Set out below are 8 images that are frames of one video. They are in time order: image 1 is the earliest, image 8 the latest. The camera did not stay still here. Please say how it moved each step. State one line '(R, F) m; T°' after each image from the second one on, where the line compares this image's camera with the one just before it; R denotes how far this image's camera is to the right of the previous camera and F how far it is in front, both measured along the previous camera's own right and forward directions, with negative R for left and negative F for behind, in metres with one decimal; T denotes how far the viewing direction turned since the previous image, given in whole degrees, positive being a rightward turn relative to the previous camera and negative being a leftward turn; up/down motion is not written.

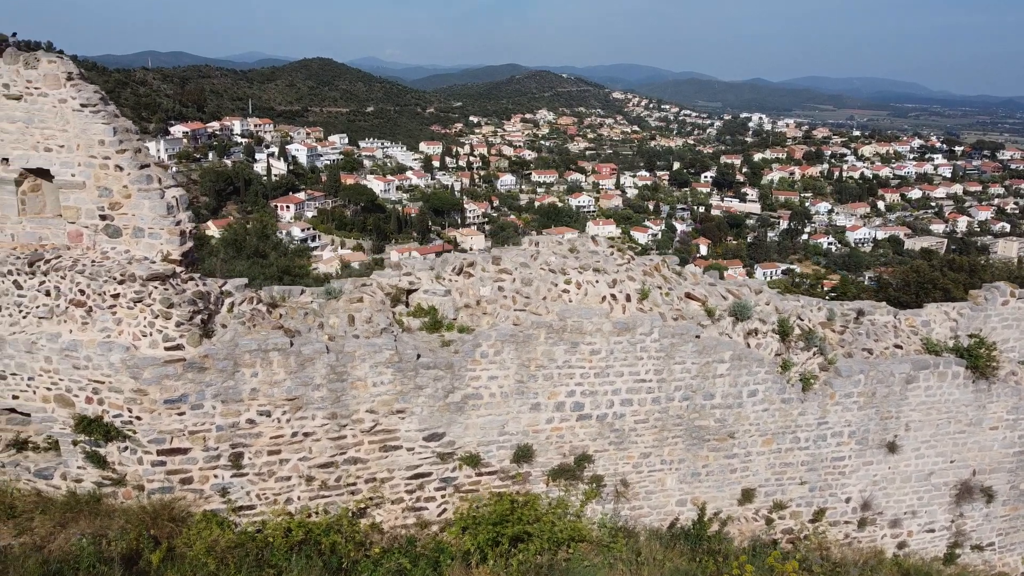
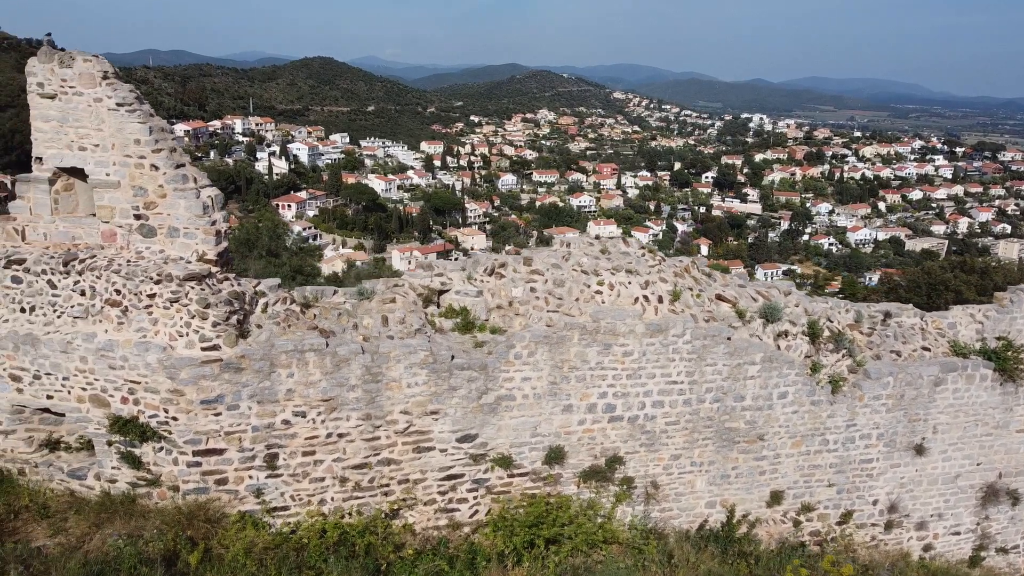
(-0.3, 0.0) m; 0°
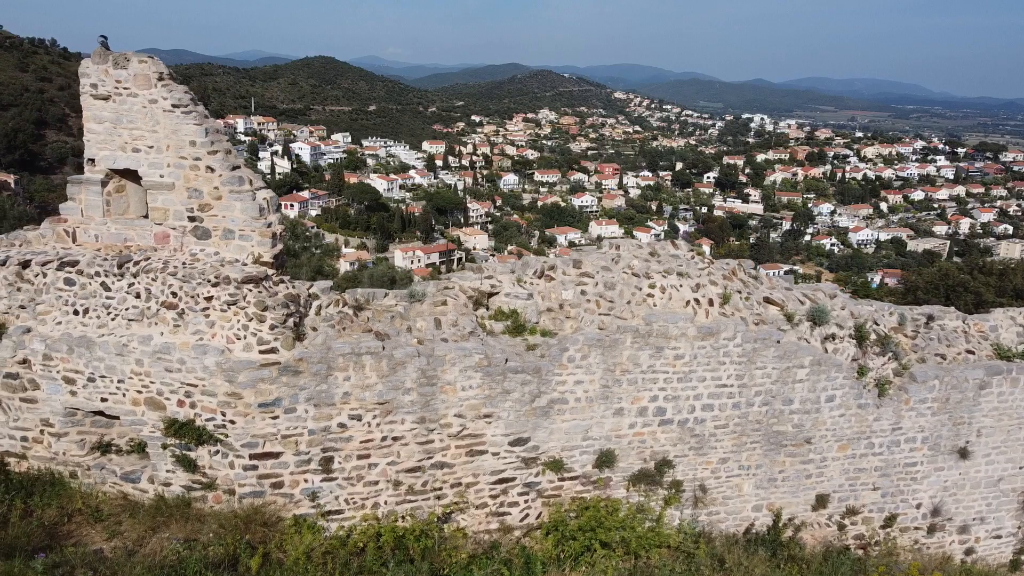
(-0.4, 0.0) m; 0°
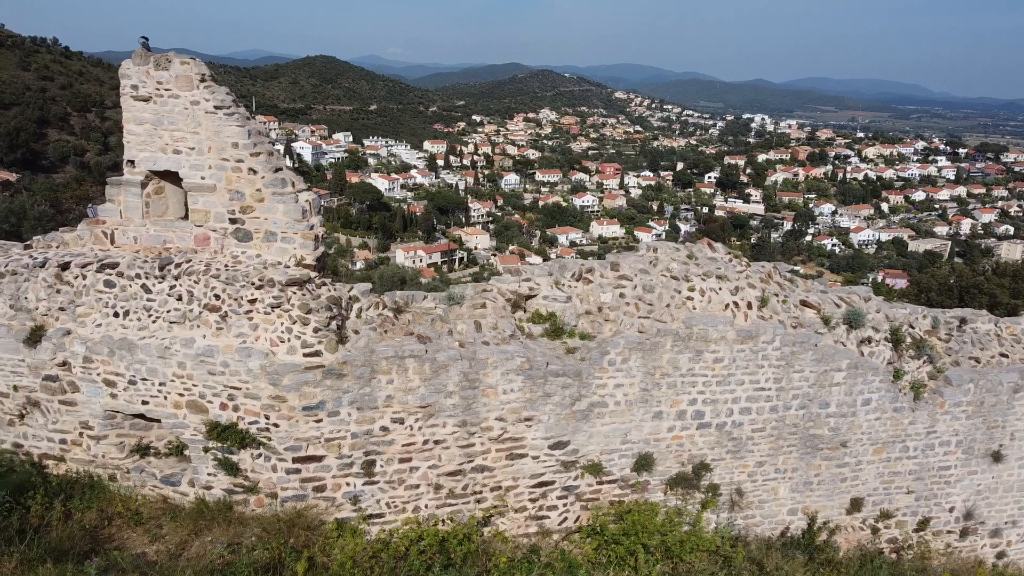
(-0.3, 0.0) m; 0°
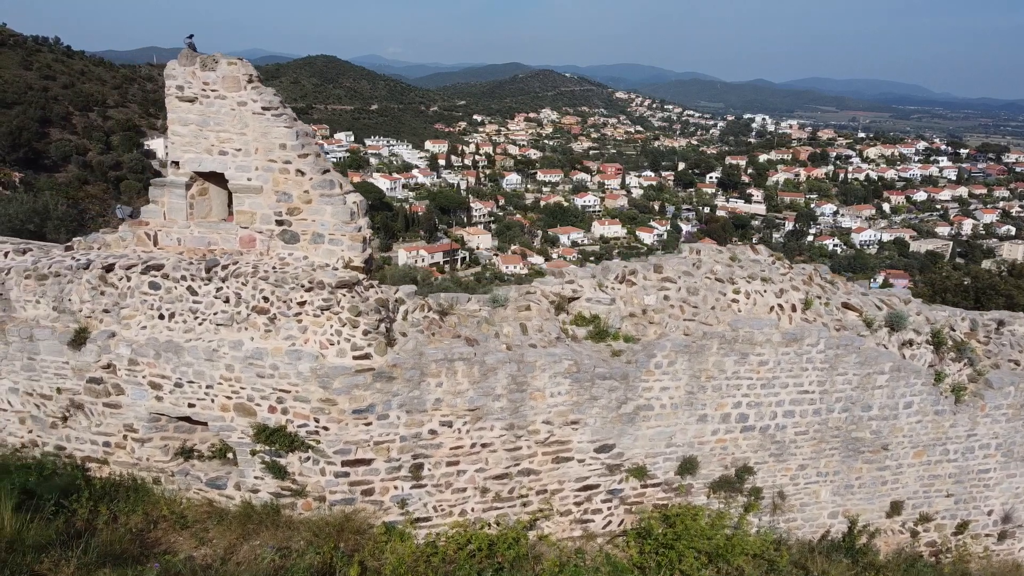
(-0.3, 0.0) m; 0°
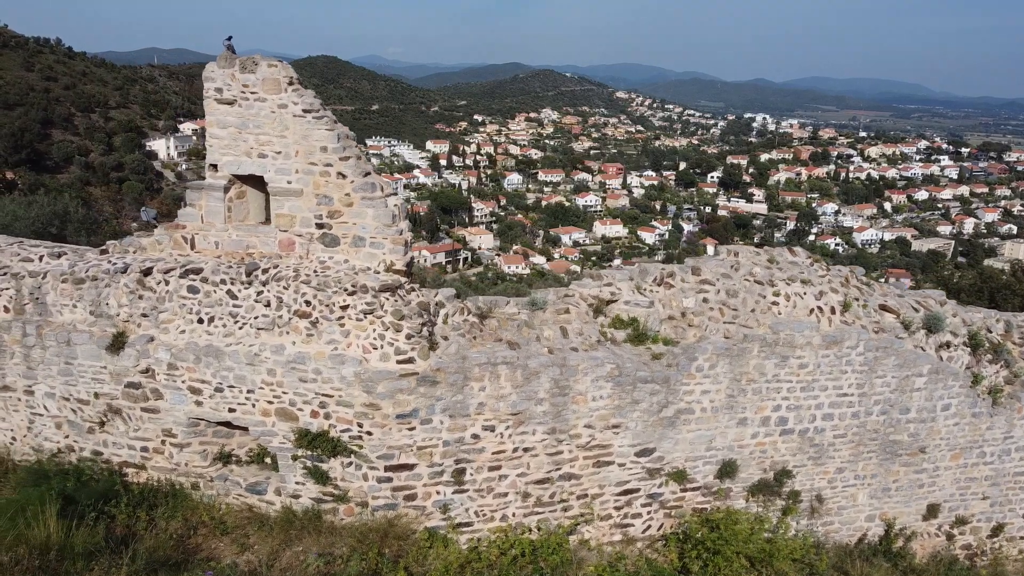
(-0.3, 0.0) m; 0°
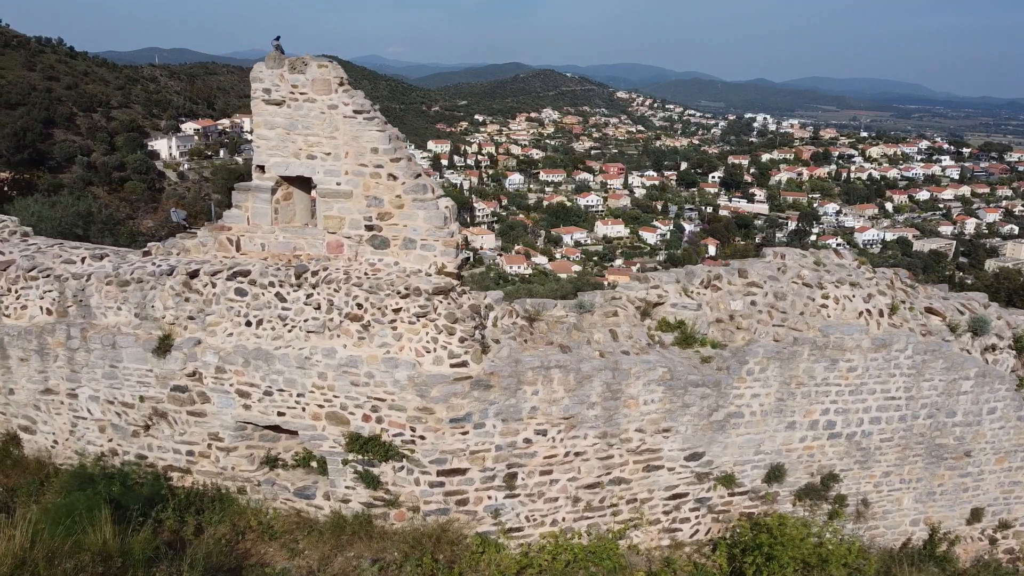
(-0.3, 0.0) m; 0°
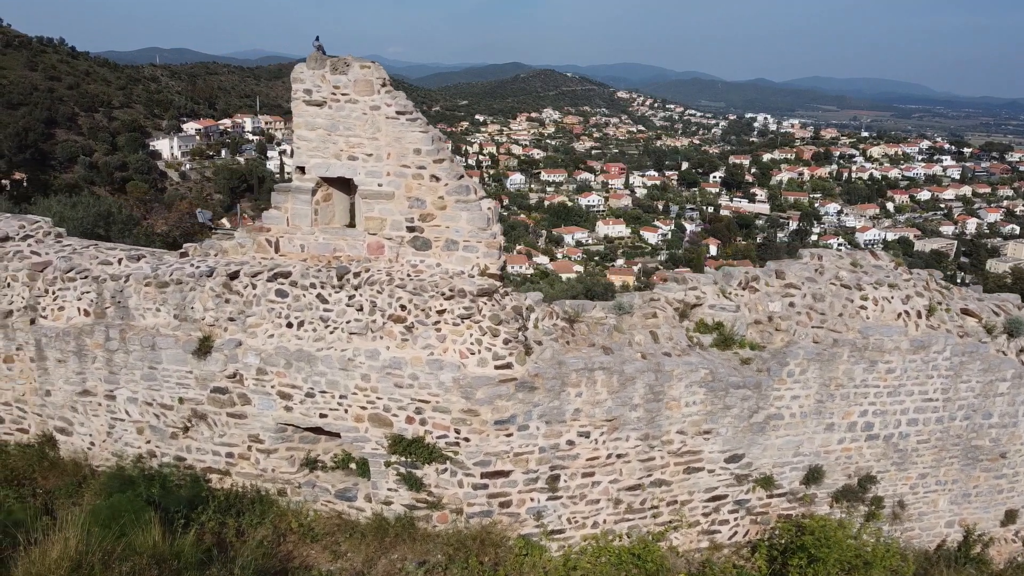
(-0.3, 0.0) m; 0°
